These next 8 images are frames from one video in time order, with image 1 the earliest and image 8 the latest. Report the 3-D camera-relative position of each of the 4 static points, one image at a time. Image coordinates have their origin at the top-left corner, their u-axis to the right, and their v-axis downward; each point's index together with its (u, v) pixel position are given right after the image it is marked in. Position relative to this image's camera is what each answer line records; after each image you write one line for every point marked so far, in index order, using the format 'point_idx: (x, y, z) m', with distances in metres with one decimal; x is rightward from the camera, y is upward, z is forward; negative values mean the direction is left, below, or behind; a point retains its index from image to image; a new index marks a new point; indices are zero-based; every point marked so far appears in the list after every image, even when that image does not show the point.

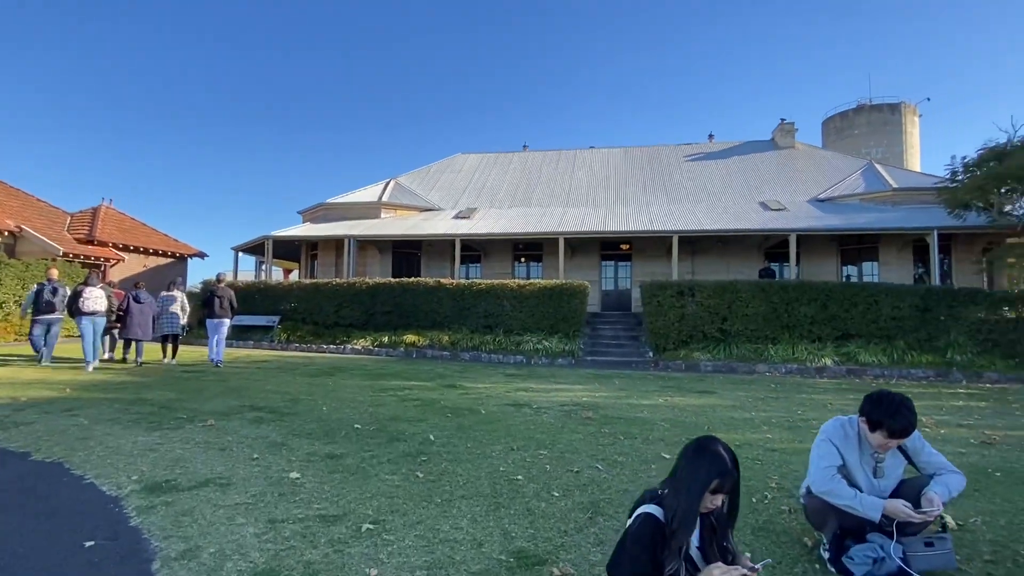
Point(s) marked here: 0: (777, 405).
0: (+3.1, -1.4, +6.8) m
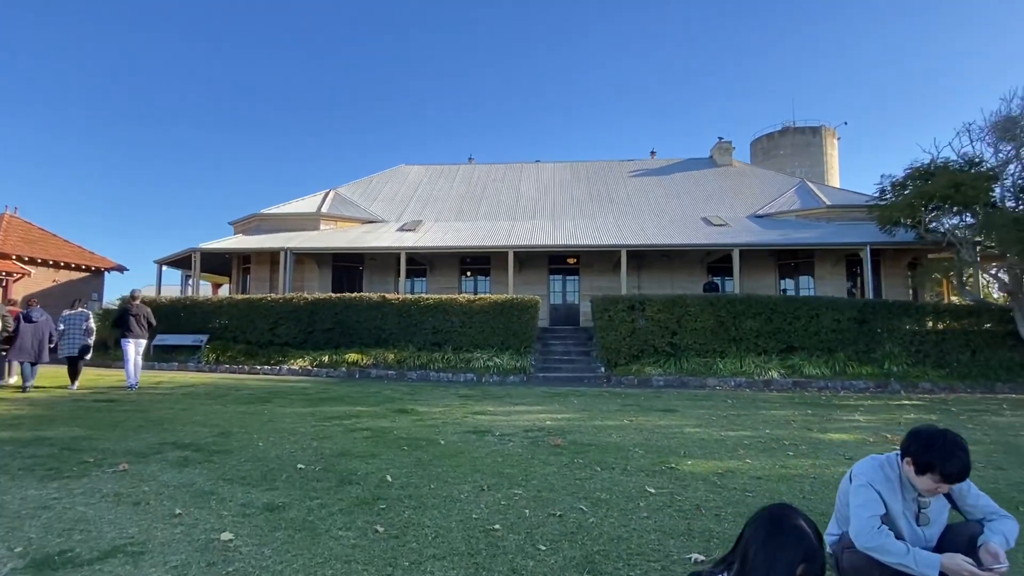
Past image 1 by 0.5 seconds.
0: (+2.6, -1.6, +6.6) m
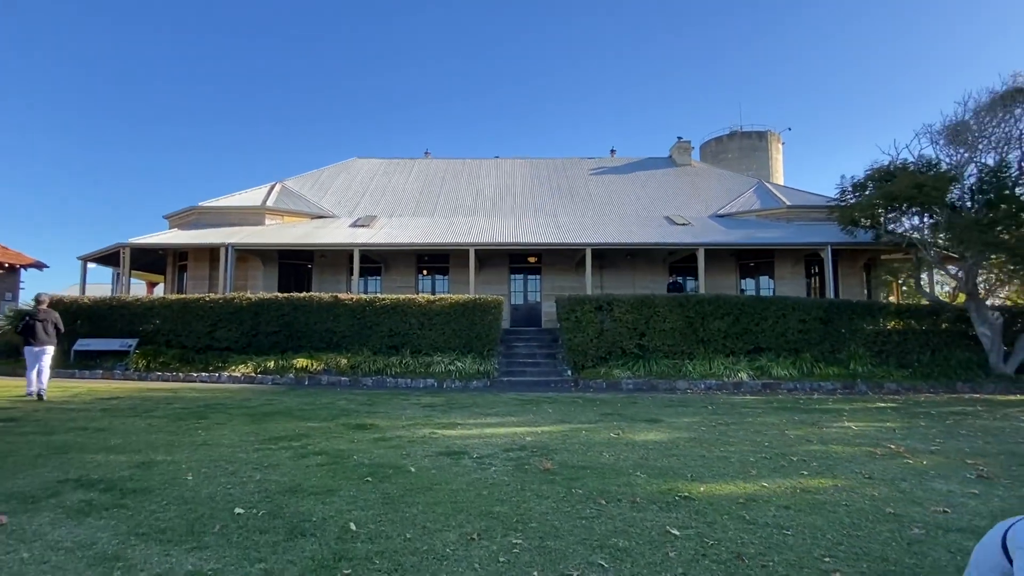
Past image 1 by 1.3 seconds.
0: (+2.4, -1.6, +6.1) m
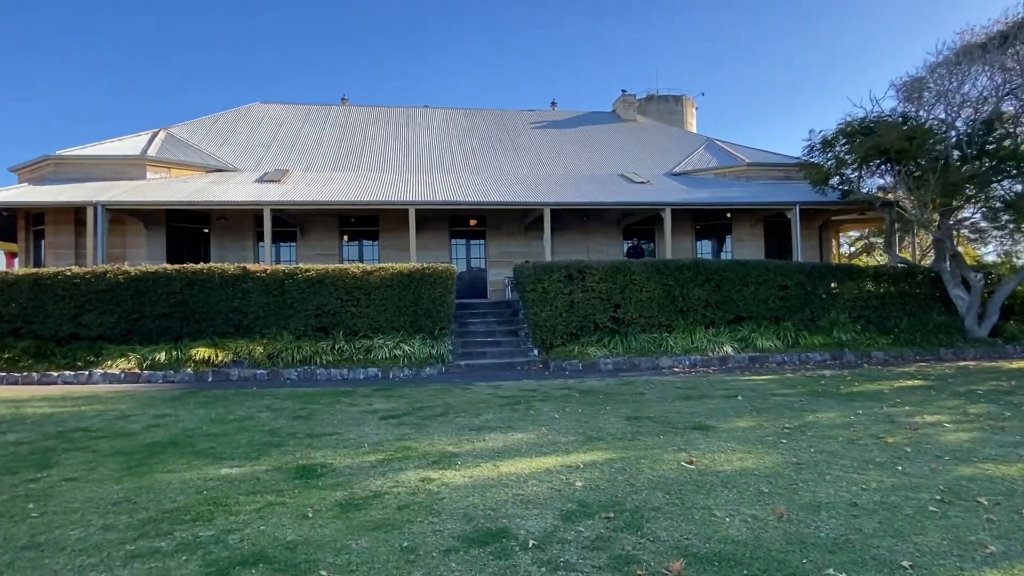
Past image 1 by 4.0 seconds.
0: (+2.6, -1.3, +4.5) m
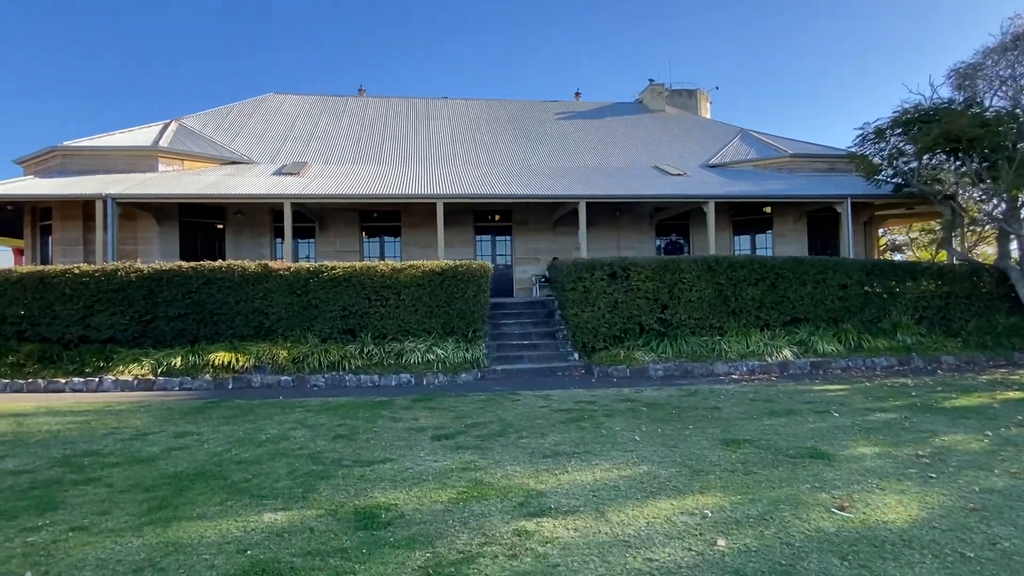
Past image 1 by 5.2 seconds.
0: (+3.2, -1.3, +3.7) m
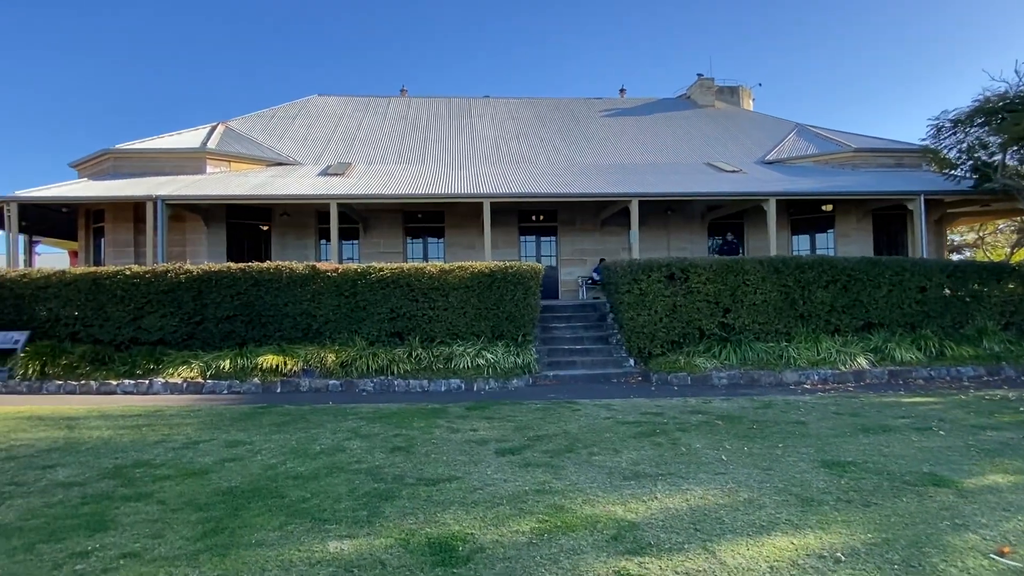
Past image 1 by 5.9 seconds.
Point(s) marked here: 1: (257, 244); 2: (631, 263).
0: (+3.7, -1.3, +3.1) m
1: (-6.2, +1.1, +13.9) m
2: (+2.1, +0.4, +10.1) m
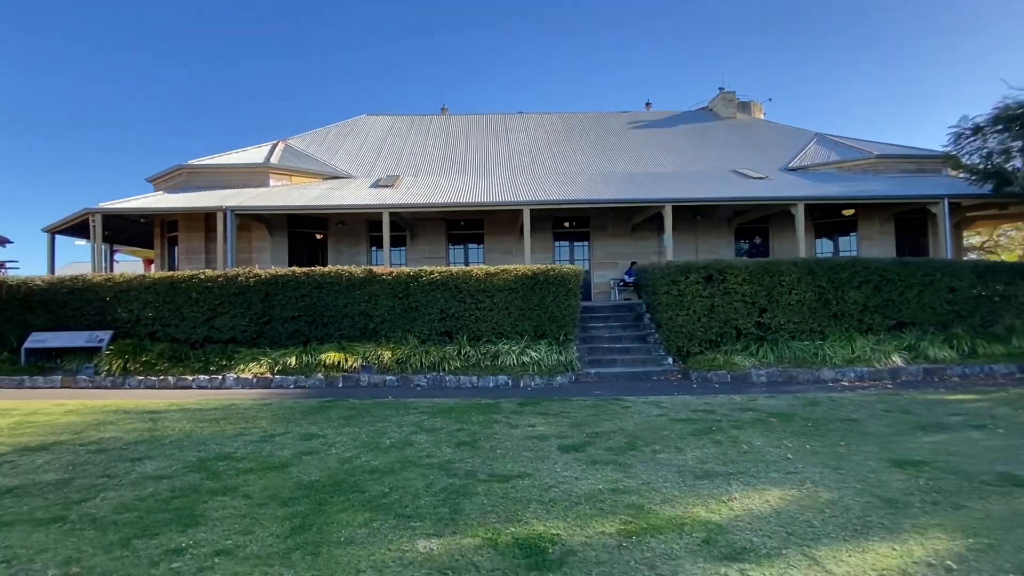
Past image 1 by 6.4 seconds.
0: (+4.2, -1.2, +3.4) m
1: (-5.2, +0.9, +14.7) m
2: (+2.9, +0.4, +10.5) m
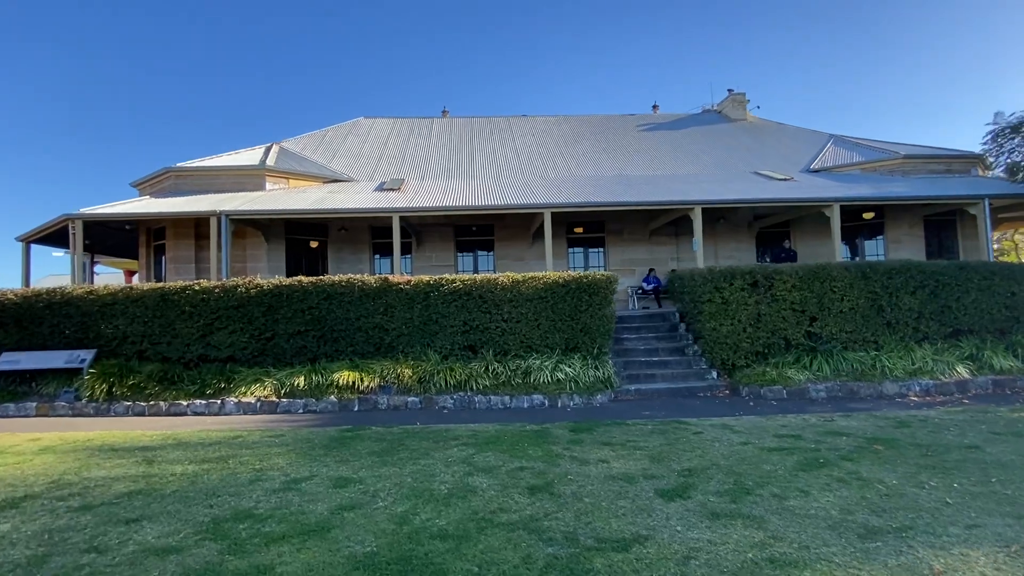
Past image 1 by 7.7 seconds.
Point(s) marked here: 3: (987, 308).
0: (+4.9, -1.2, +2.6) m
1: (-4.9, +0.7, +13.6) m
2: (+3.4, +0.3, +9.7) m
3: (+8.2, -0.4, +9.9) m
